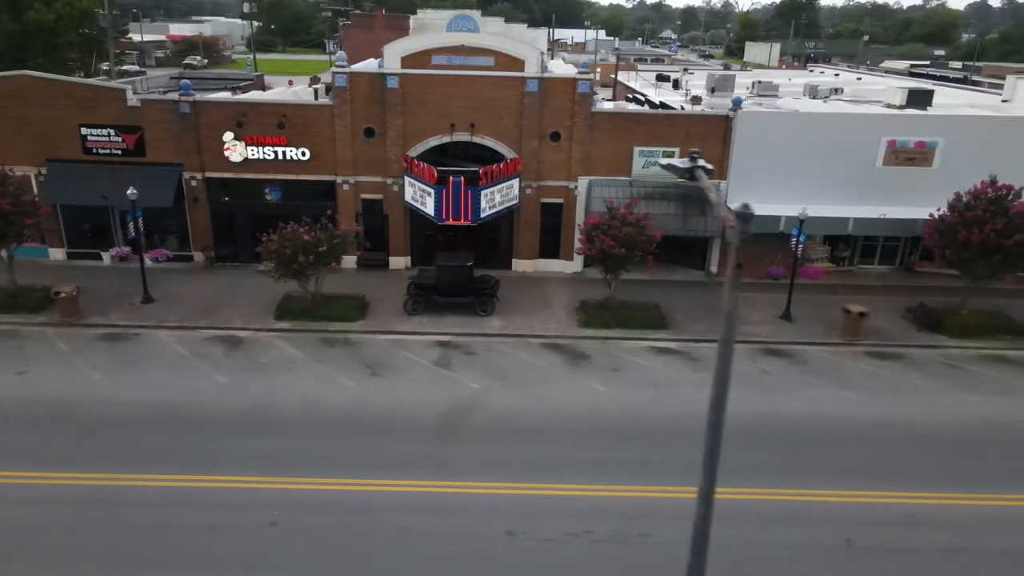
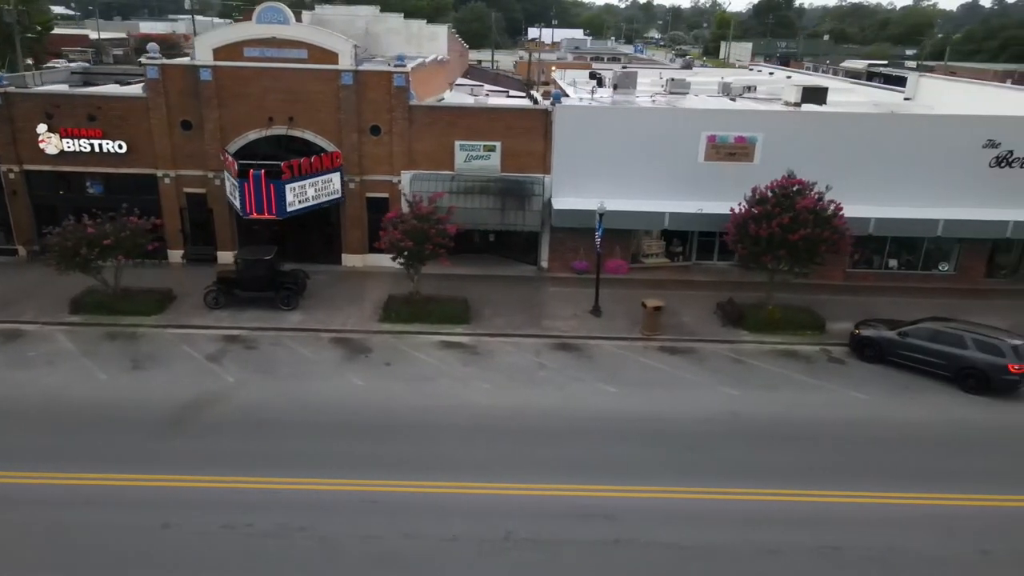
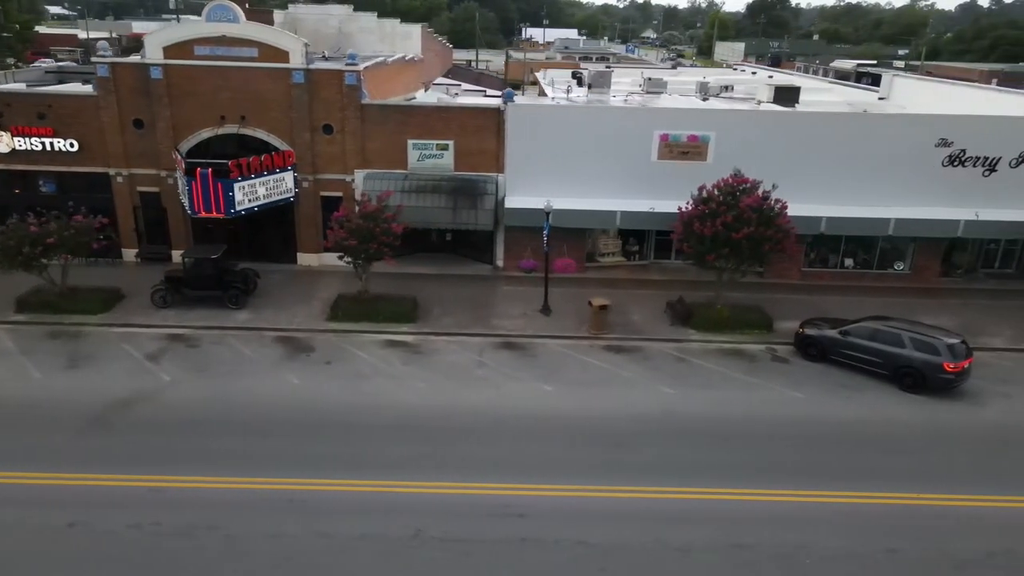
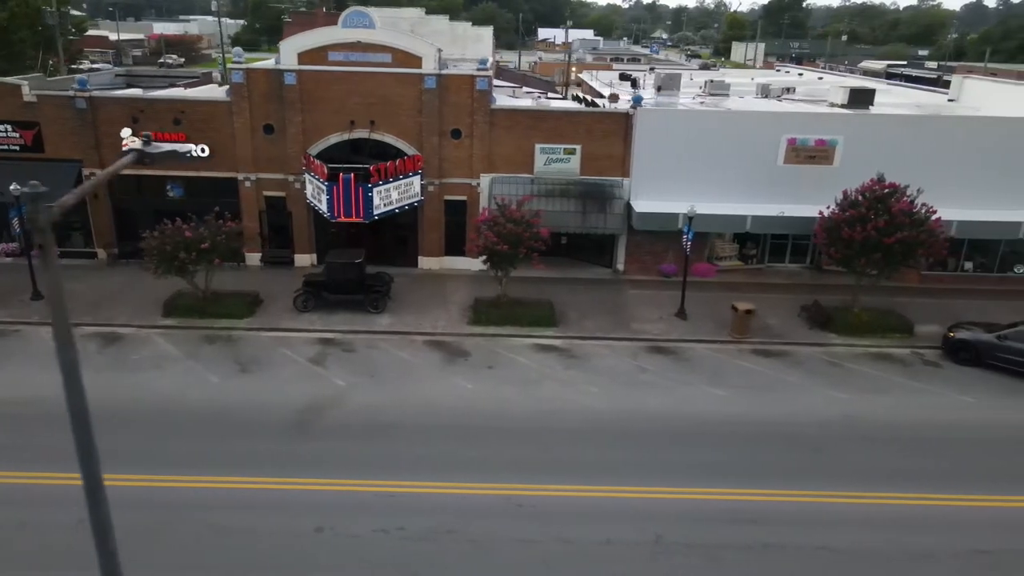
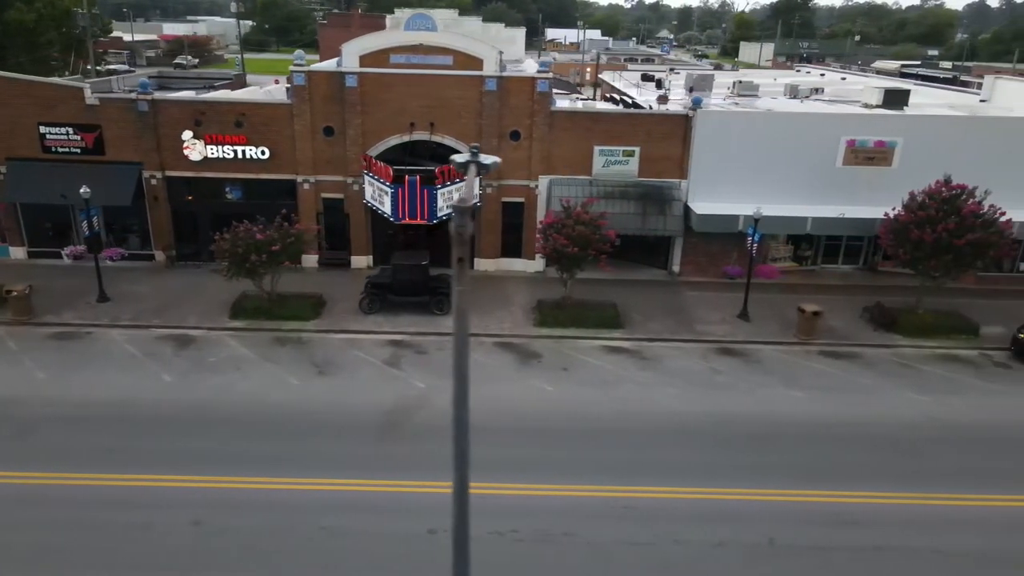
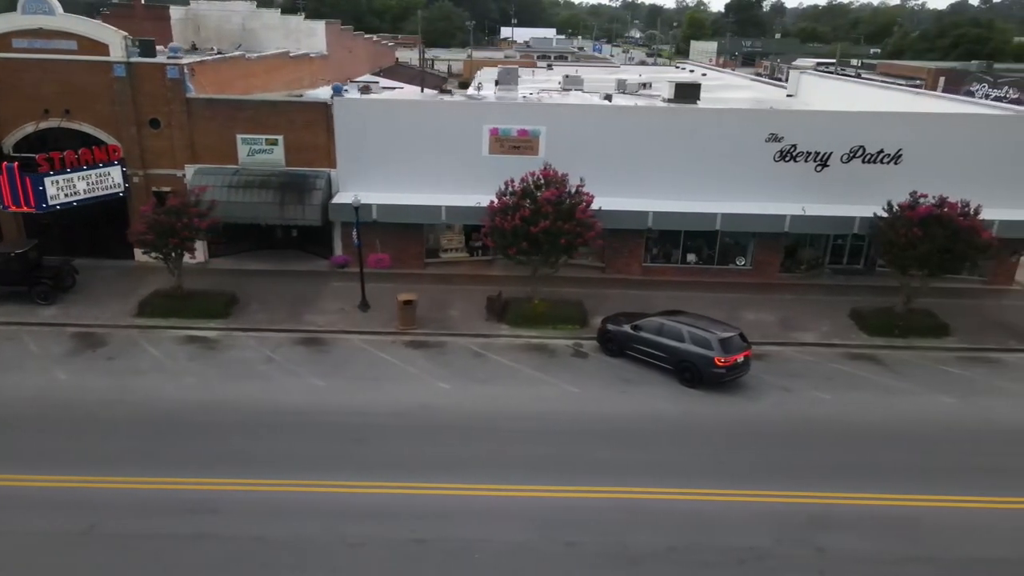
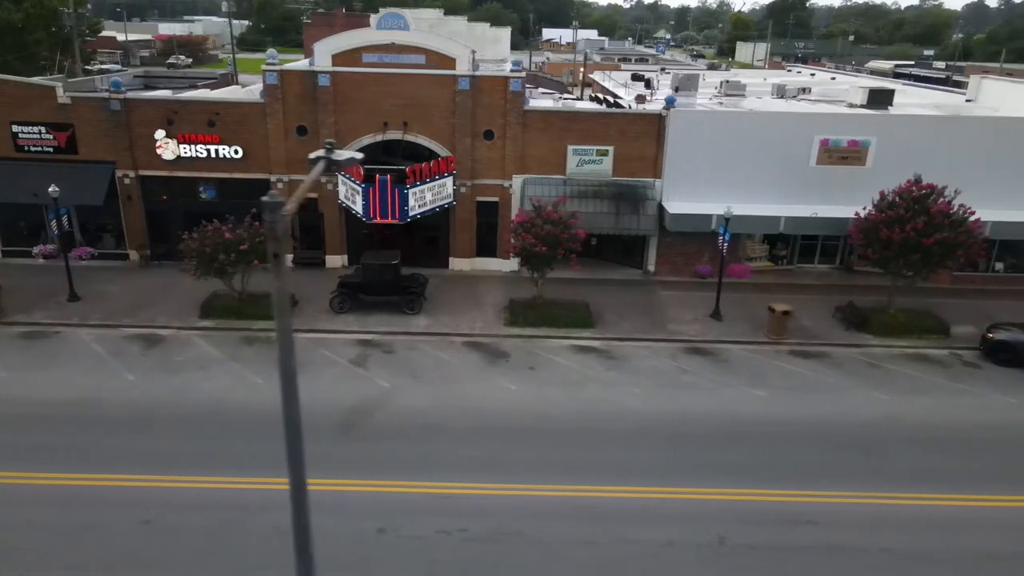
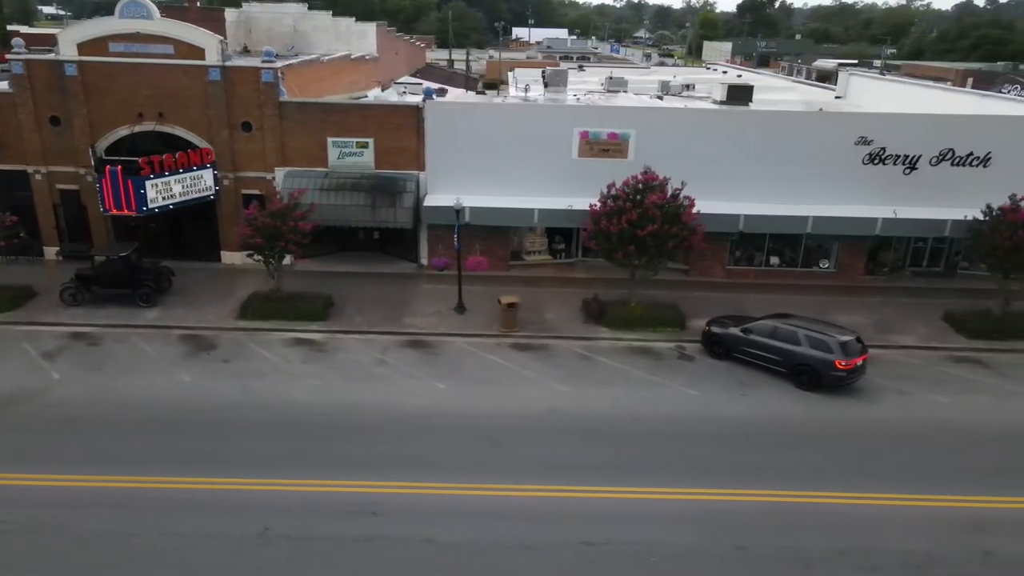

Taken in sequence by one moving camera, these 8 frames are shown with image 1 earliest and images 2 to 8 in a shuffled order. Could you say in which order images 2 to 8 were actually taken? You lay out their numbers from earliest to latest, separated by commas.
5, 7, 4, 2, 3, 8, 6
